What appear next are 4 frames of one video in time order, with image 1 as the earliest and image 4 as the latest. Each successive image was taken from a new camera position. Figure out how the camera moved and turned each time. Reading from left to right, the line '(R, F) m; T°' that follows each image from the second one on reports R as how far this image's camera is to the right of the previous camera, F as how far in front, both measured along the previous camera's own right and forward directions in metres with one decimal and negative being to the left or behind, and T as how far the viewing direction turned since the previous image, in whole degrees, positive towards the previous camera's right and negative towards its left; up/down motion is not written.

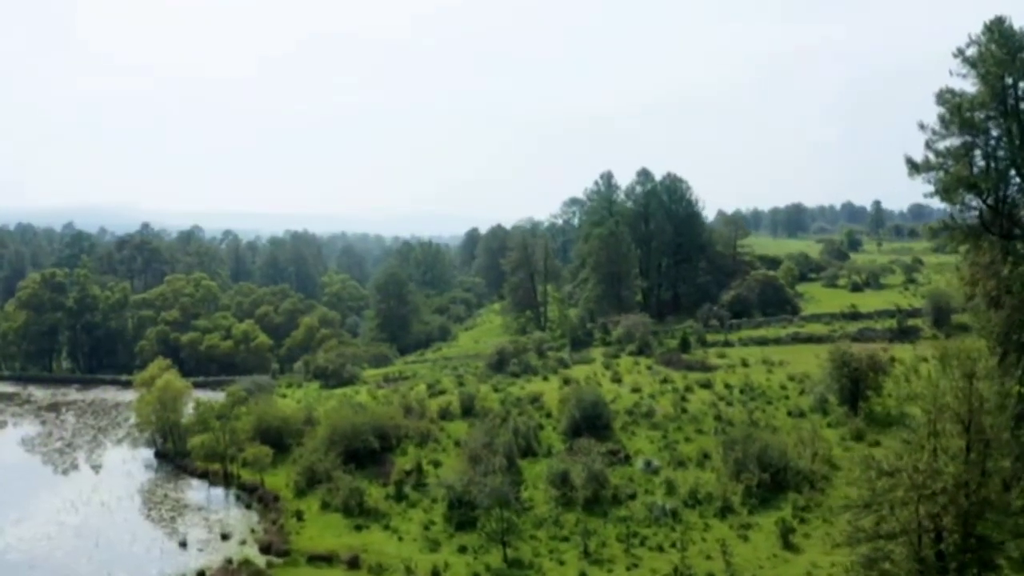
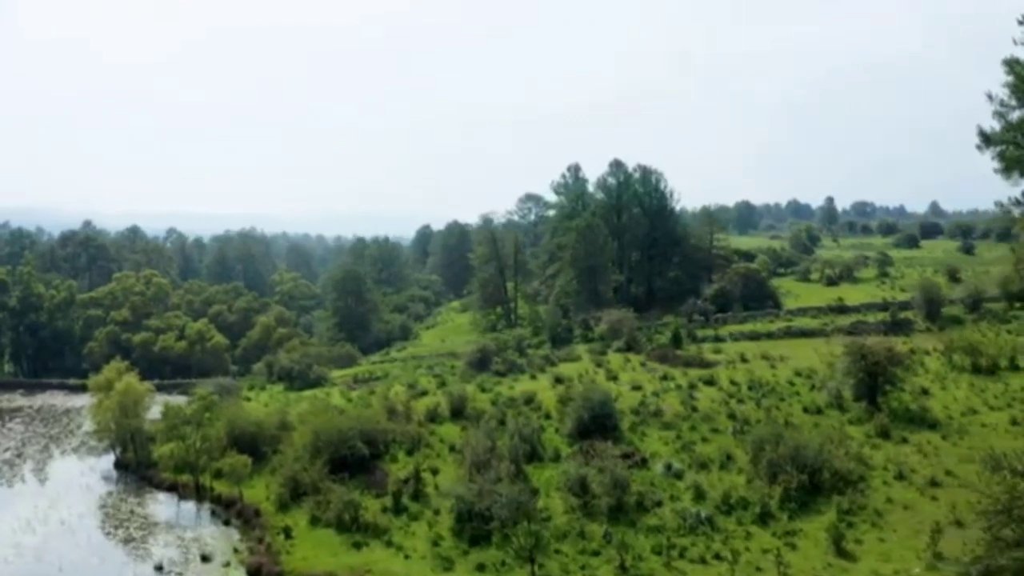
(-2.7, +3.3) m; +4°
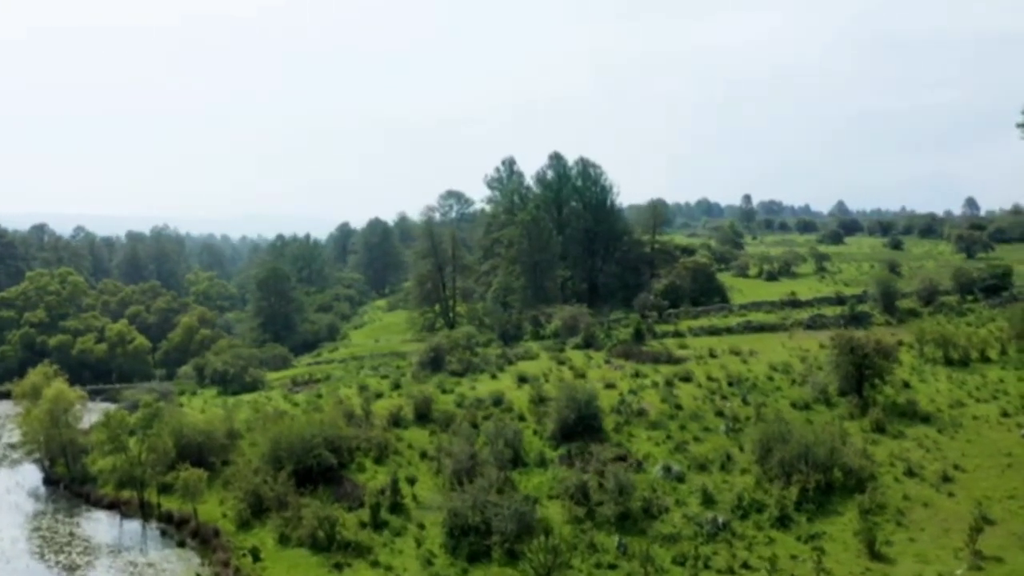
(-3.0, +3.0) m; +6°
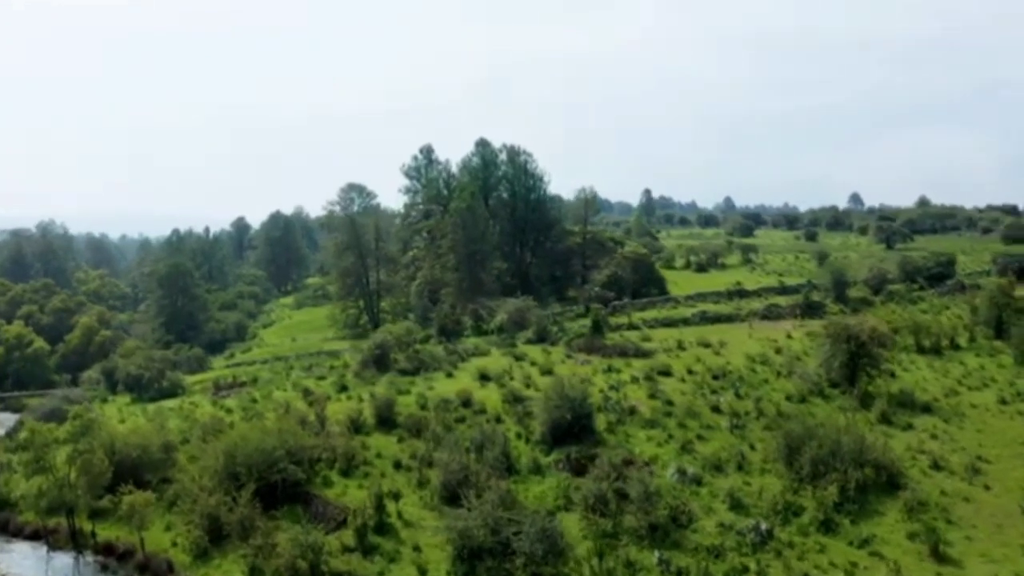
(-3.9, +3.9) m; +7°
